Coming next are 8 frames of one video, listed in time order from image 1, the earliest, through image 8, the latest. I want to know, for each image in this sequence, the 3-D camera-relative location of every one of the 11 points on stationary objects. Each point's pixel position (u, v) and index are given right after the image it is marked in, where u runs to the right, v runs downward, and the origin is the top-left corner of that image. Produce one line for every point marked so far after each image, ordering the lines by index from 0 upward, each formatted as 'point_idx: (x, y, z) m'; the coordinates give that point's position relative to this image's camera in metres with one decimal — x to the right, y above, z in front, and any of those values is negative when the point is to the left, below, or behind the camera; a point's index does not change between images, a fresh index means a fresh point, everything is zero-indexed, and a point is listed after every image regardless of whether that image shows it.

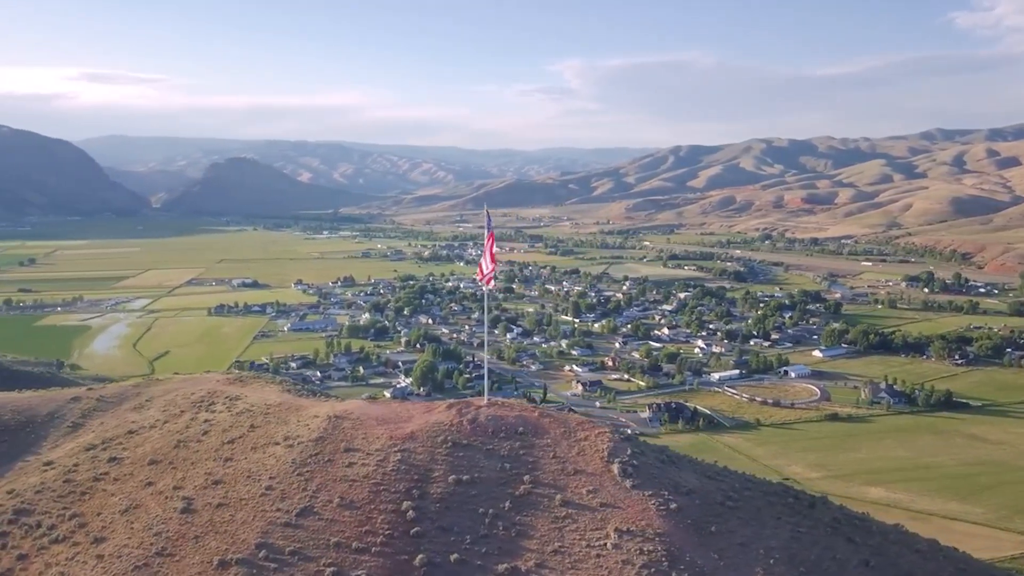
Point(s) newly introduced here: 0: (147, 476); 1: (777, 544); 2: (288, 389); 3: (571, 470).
0: (-6.6, -3.4, +15.0) m
1: (+3.7, -3.6, +11.8) m
2: (-5.2, -2.4, +19.6) m
3: (+0.9, -2.8, +13.1) m
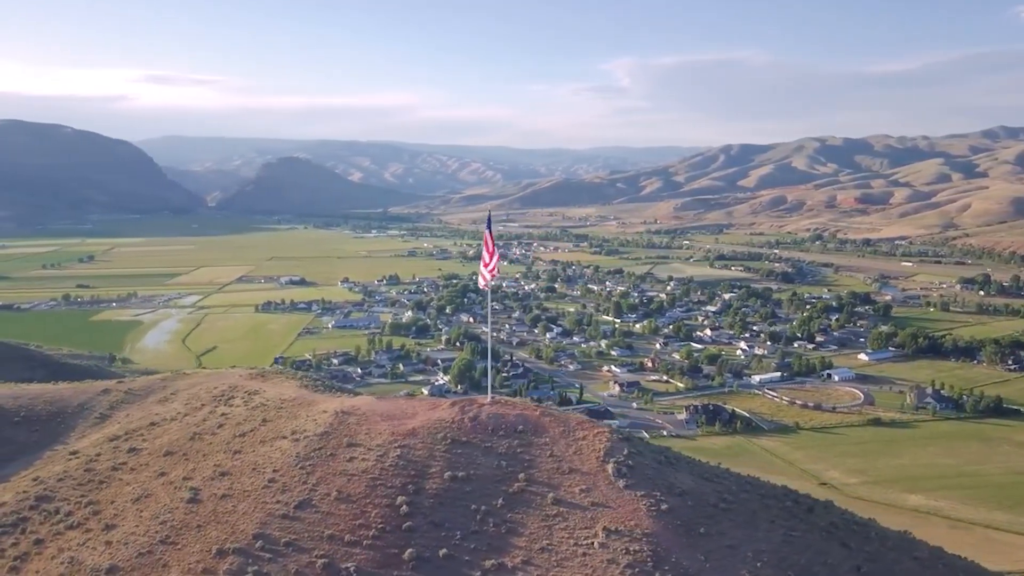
0: (-6.5, -3.3, +15.5) m
1: (+3.5, -3.6, +11.7) m
2: (-4.9, -2.3, +20.0) m
3: (+0.9, -2.8, +13.2) m
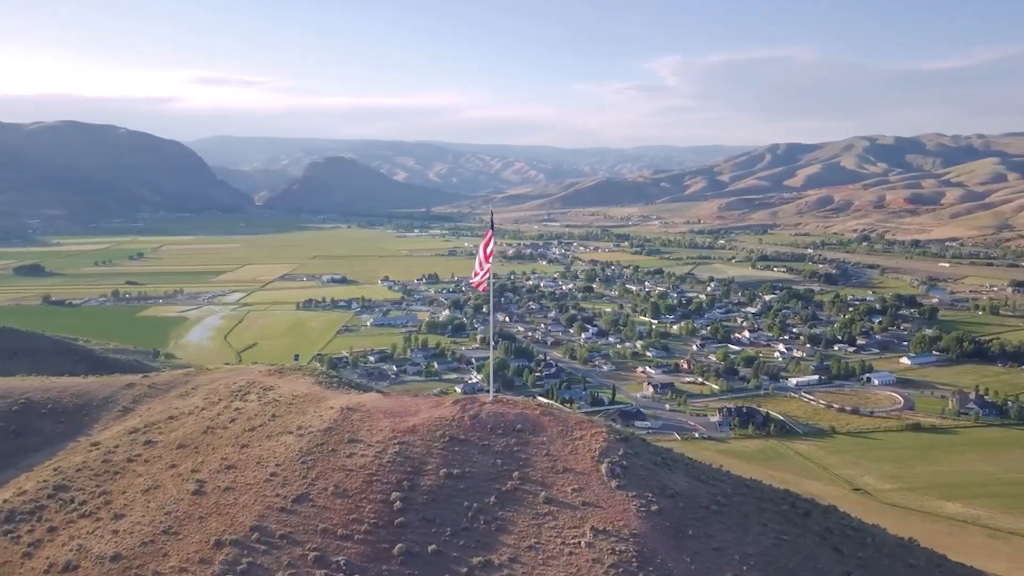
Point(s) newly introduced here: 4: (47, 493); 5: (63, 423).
0: (-6.5, -3.3, +15.9) m
1: (+3.4, -3.6, +11.6) m
2: (-4.6, -2.3, +20.3) m
3: (+0.8, -2.8, +13.3) m
4: (-8.7, -3.8, +15.7) m
5: (-10.6, -3.2, +19.8) m
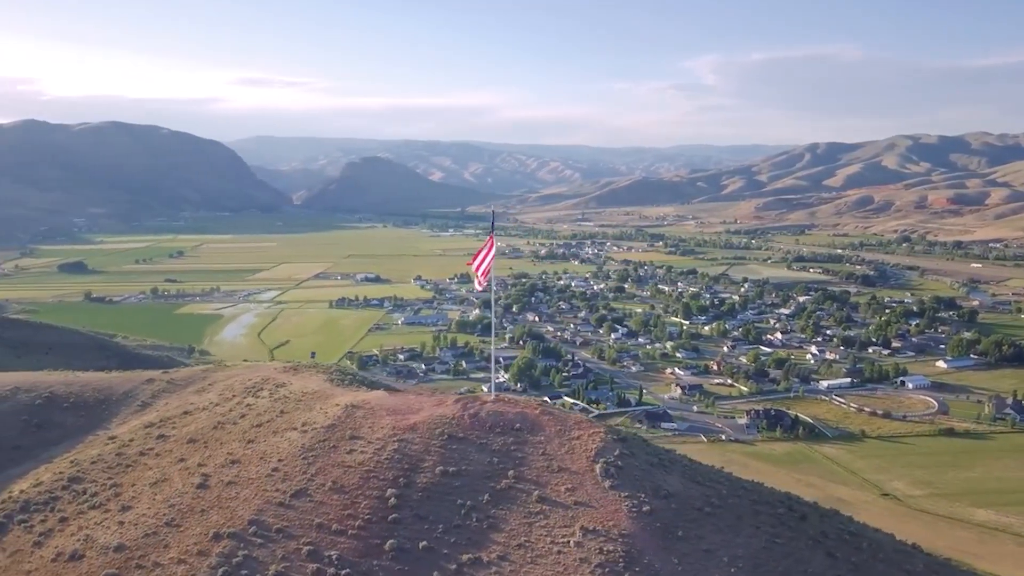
0: (-6.4, -3.2, +16.3) m
1: (+3.2, -3.6, +11.5) m
2: (-4.3, -2.2, +20.6) m
3: (+0.7, -2.8, +13.3) m
4: (-8.7, -3.8, +16.1) m
5: (-10.4, -3.1, +20.4) m
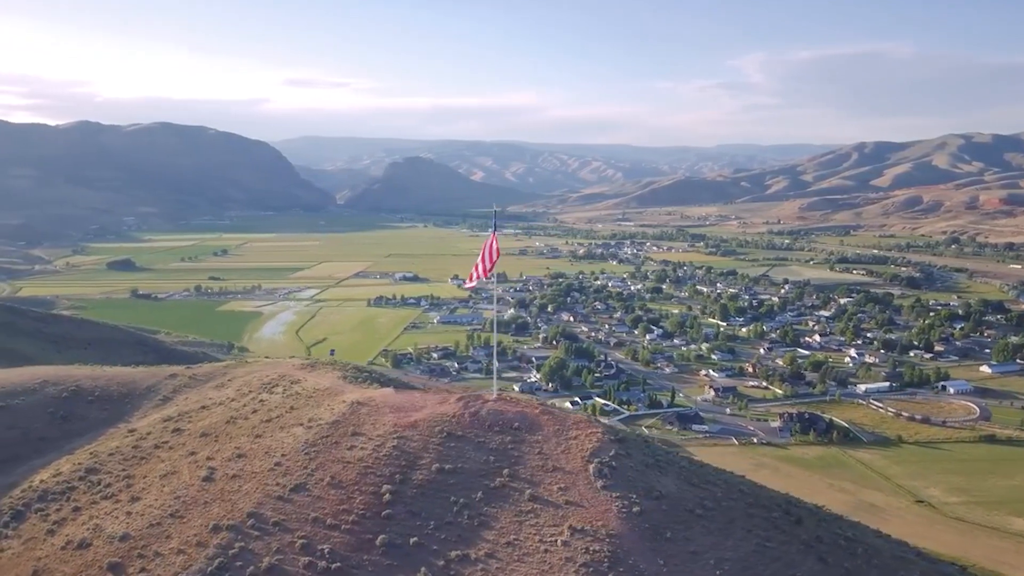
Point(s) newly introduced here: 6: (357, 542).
0: (-6.3, -3.2, +16.7) m
1: (+3.0, -3.7, +11.5) m
2: (-4.1, -2.2, +20.9) m
3: (+0.6, -2.8, +13.4) m
4: (-8.6, -3.7, +16.6) m
5: (-10.1, -3.0, +21.0) m
6: (-2.2, -3.7, +12.1) m
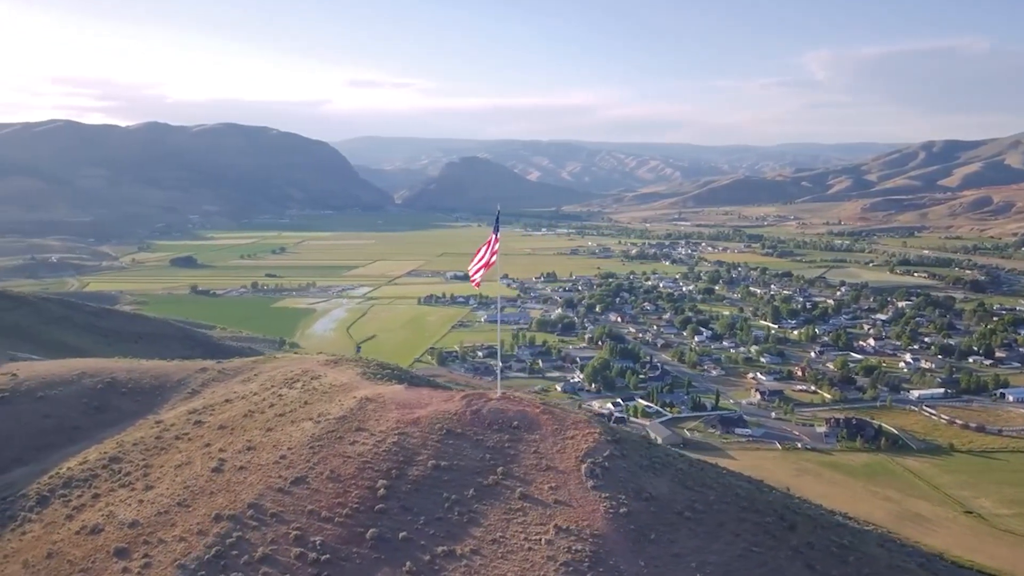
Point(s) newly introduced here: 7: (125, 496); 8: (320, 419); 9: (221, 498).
0: (-6.2, -3.1, +17.2) m
1: (+2.8, -3.7, +11.4) m
2: (-3.6, -2.2, +21.3) m
3: (+0.5, -2.8, +13.4) m
4: (-8.5, -3.6, +17.3) m
5: (-9.7, -2.9, +21.7) m
6: (-2.4, -3.7, +12.4) m
7: (-7.1, -3.8, +15.3) m
8: (-3.7, -2.5, +16.2) m
9: (-4.8, -3.5, +13.9) m
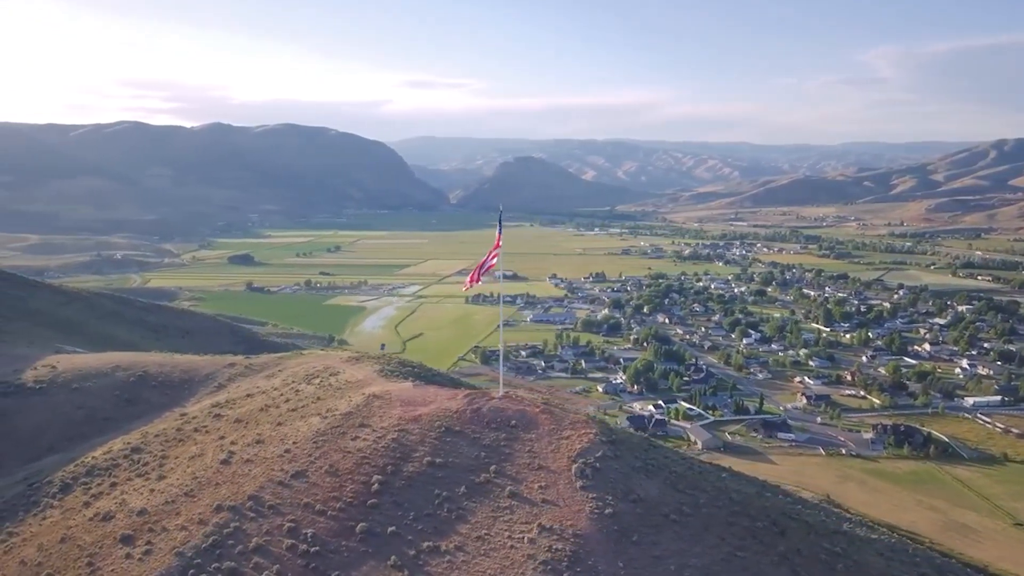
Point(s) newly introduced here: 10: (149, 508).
0: (-6.1, -3.0, +17.7) m
1: (+2.5, -3.7, +11.3) m
2: (-3.2, -2.1, +21.6) m
3: (+0.4, -2.9, +13.5) m
4: (-8.3, -3.5, +18.0) m
5: (-9.2, -2.8, +22.5) m
6: (-2.6, -3.6, +12.7) m
7: (-7.0, -3.7, +15.8) m
8: (-3.7, -2.5, +16.6) m
9: (-4.9, -3.4, +14.3) m
10: (-6.3, -3.8, +14.5) m
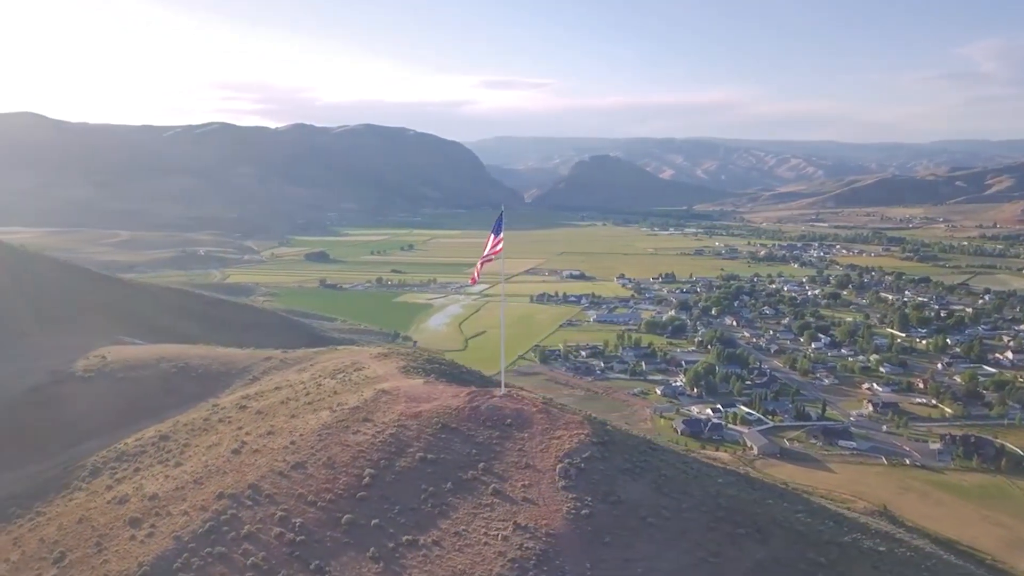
0: (-5.9, -2.9, +18.4) m
1: (+2.1, -3.7, +11.2) m
2: (-2.7, -2.1, +21.9) m
3: (+0.2, -2.8, +13.6) m
4: (-8.1, -3.4, +18.8) m
5: (-8.6, -2.7, +23.4) m
6: (-2.9, -3.6, +13.0) m
7: (-7.0, -3.6, +16.6) m
8: (-3.6, -2.4, +17.0) m
9: (-5.0, -3.4, +14.9) m
10: (-6.4, -3.7, +15.2) m
